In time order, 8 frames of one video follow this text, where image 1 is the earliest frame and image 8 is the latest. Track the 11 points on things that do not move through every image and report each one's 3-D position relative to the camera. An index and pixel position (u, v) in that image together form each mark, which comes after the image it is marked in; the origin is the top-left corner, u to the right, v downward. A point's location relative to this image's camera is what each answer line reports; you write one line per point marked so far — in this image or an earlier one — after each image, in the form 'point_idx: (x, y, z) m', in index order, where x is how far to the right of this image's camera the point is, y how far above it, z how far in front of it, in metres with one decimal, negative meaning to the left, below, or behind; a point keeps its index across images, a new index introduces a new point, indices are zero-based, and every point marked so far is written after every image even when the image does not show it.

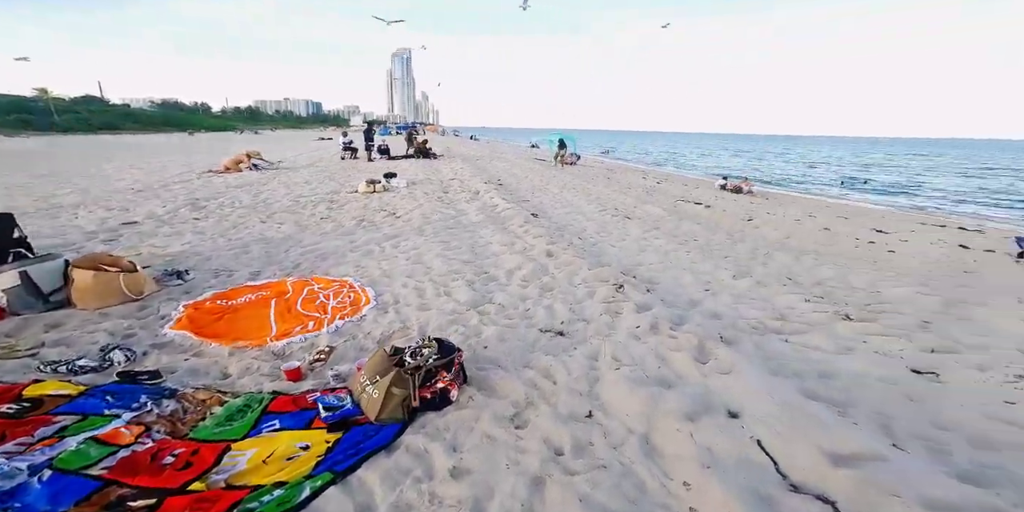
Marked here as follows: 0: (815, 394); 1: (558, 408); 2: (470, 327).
0: (+2.3, -1.1, +3.8) m
1: (+0.3, -1.0, +3.1) m
2: (-0.4, -0.6, +3.9) m
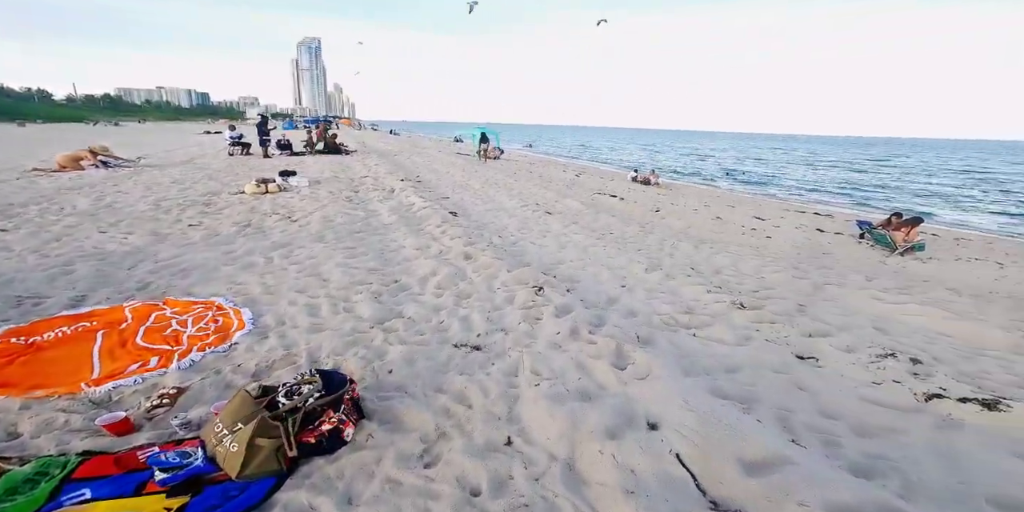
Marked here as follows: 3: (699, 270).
0: (+1.6, -1.1, +3.7) m
1: (-0.2, -1.1, +2.7) m
2: (-1.0, -0.7, +3.4) m
3: (+2.7, -0.3, +7.0) m
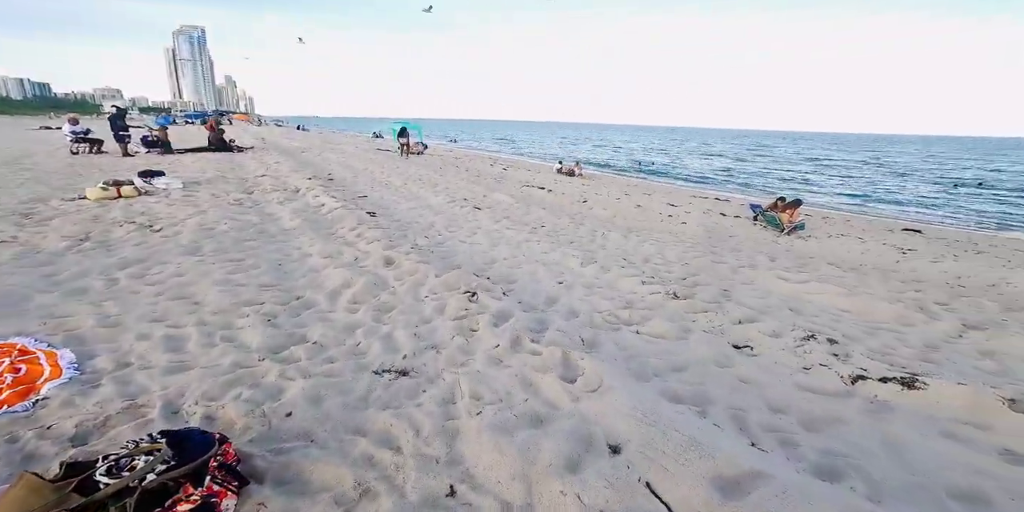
0: (+1.2, -1.0, +3.3) m
1: (-0.5, -1.1, +2.1) m
2: (-1.4, -0.8, +2.7) m
3: (+1.7, -0.1, +6.8) m
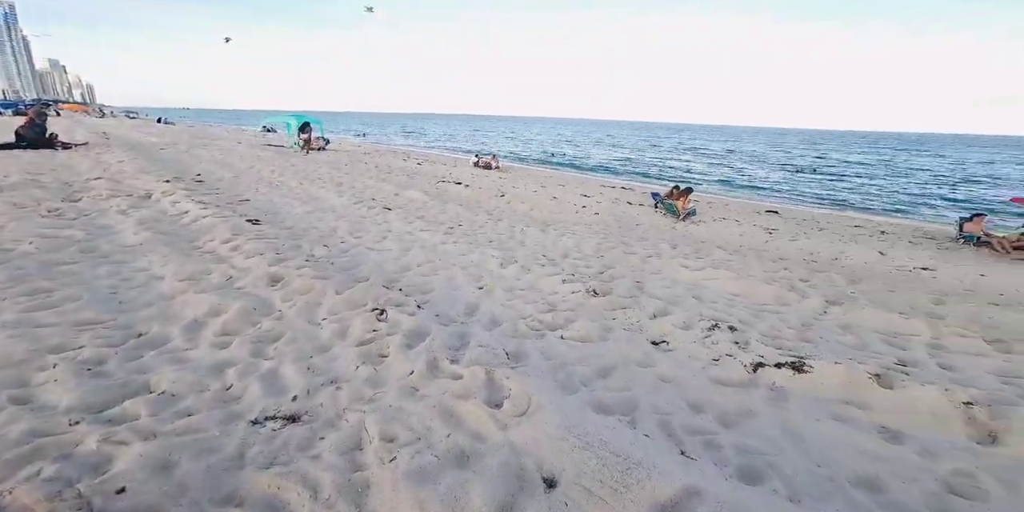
0: (+0.7, -1.0, +3.2) m
1: (-0.8, -1.2, +1.7) m
2: (-1.8, -0.9, +2.1) m
3: (+0.5, -0.1, +6.7) m
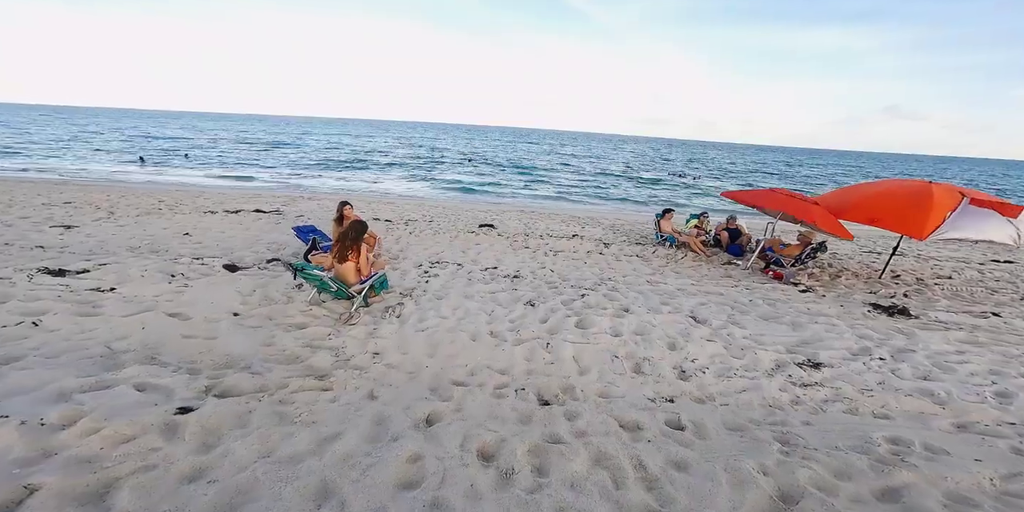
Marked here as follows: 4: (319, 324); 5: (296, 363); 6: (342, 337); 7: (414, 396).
0: (+1.3, -1.2, +3.0) m
1: (-0.2, -1.3, +1.6) m
2: (-1.2, -0.9, +2.0) m
3: (+1.5, -0.4, +6.5) m
4: (-1.9, -0.7, +4.5) m
5: (-1.8, -0.9, +3.8) m
6: (-1.6, -0.8, +4.3) m
7: (-0.8, -1.1, +3.6) m
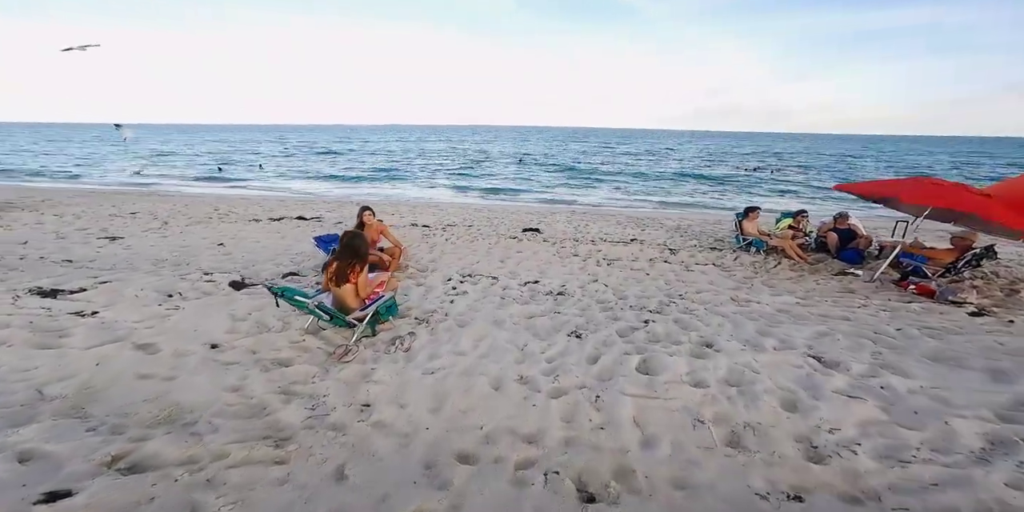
0: (+1.3, -1.3, +1.6) m
1: (-0.4, -1.4, +0.5) m
2: (-1.3, -1.1, +1.1) m
3: (+2.0, -0.5, +5.1) m
4: (-1.6, -0.8, +3.6) m
5: (-1.6, -1.0, +2.9) m
6: (-1.3, -0.9, +3.4) m
7: (-0.6, -1.2, +2.6) m
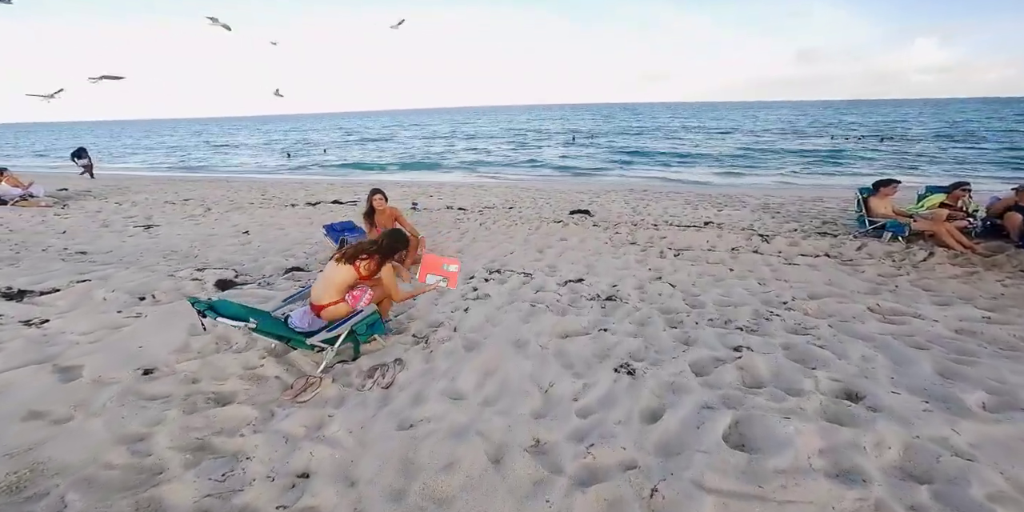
0: (+1.1, -1.4, +0.2) m
1: (-0.8, -1.5, -0.6) m
2: (-1.6, -1.2, +0.1) m
3: (+2.3, -0.4, +3.5) m
4: (-1.5, -0.8, +2.7) m
5: (-1.6, -1.1, +2.0) m
6: (-1.3, -0.9, +2.4) m
7: (-0.7, -1.3, +1.5) m
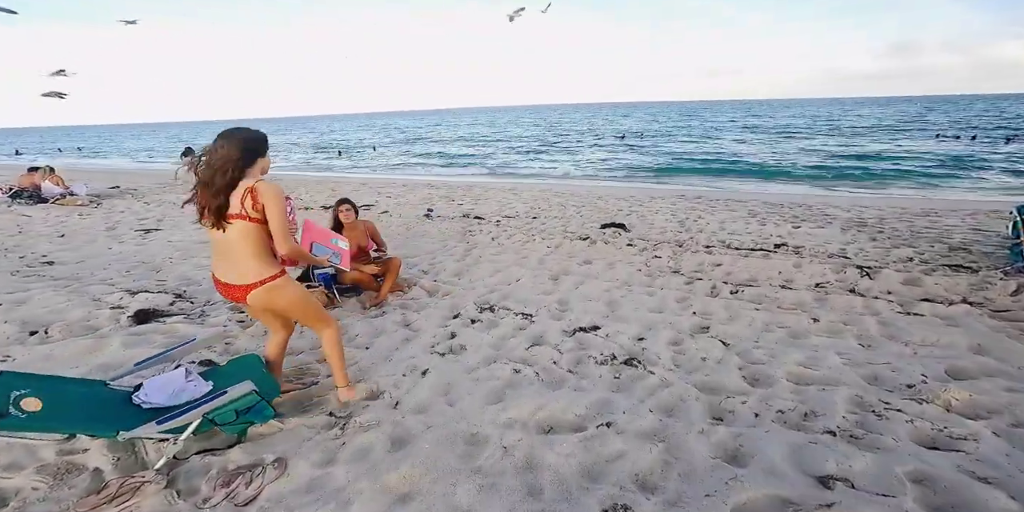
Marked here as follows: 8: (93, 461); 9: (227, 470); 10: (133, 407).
0: (+0.4, -1.7, -1.0) m
1: (-1.6, -1.8, -1.6) m
2: (-2.3, -1.4, -0.8) m
3: (+2.0, -0.8, +2.1) m
4: (-1.8, -1.0, +1.8) m
5: (-2.0, -1.3, +1.1) m
6: (-1.6, -1.2, +1.4) m
7: (-1.2, -1.5, +0.5) m
8: (-1.8, -1.0, +2.0) m
9: (-1.3, -0.9, +2.0) m
10: (-1.7, -0.7, +2.2) m
